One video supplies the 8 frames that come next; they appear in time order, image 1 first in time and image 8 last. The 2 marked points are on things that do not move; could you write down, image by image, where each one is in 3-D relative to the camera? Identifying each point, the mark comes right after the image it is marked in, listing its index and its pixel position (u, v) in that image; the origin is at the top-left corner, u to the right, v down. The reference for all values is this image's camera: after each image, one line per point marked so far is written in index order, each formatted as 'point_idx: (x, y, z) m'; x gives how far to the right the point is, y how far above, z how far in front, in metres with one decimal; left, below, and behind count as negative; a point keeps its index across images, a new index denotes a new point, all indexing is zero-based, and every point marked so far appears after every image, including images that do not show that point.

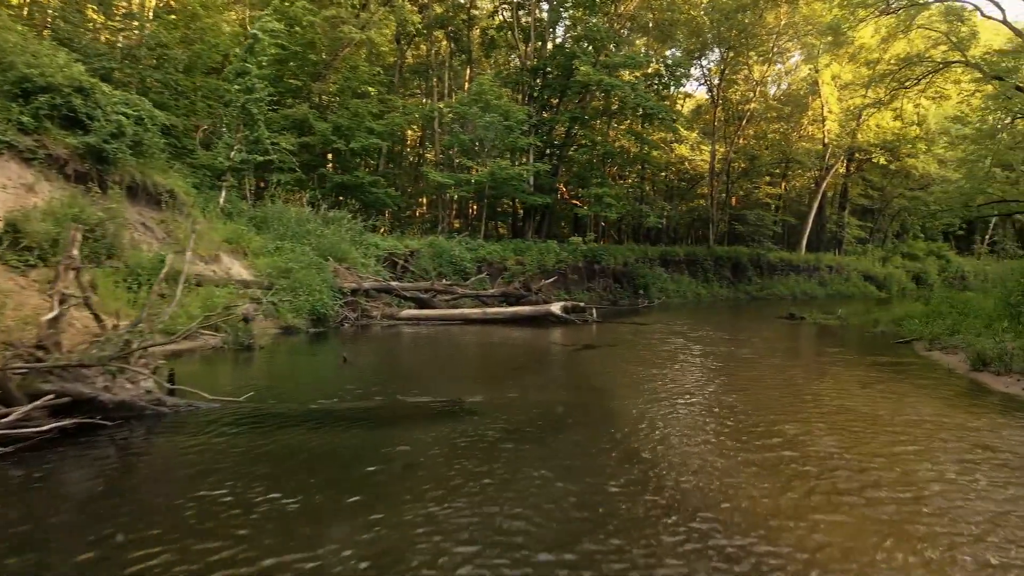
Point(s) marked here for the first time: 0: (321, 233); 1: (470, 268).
0: (-3.7, +1.1, +15.1) m
1: (-1.0, +0.5, +18.5) m
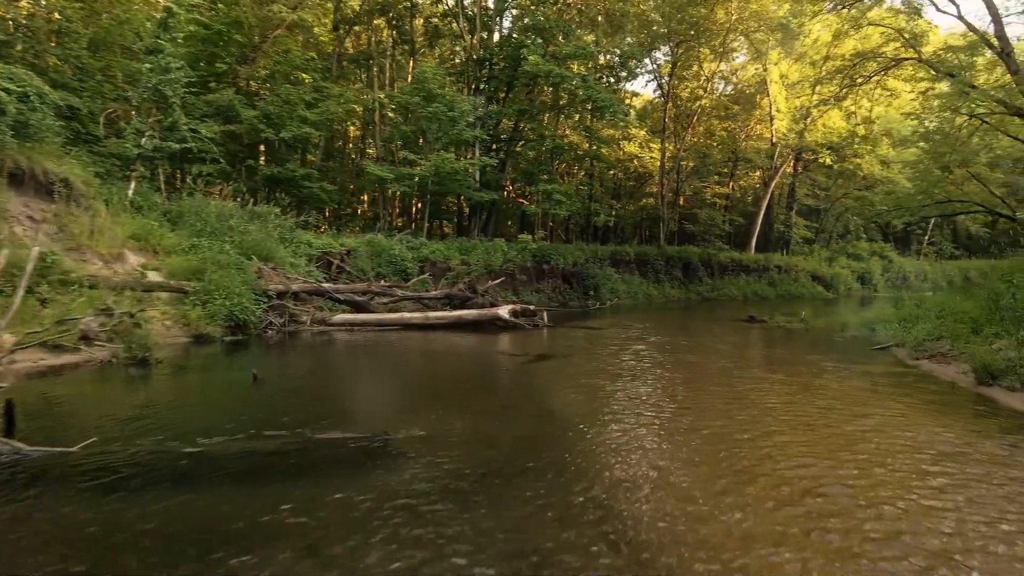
0: (-4.7, +1.0, +13.7) m
1: (-2.2, +0.4, +17.2) m
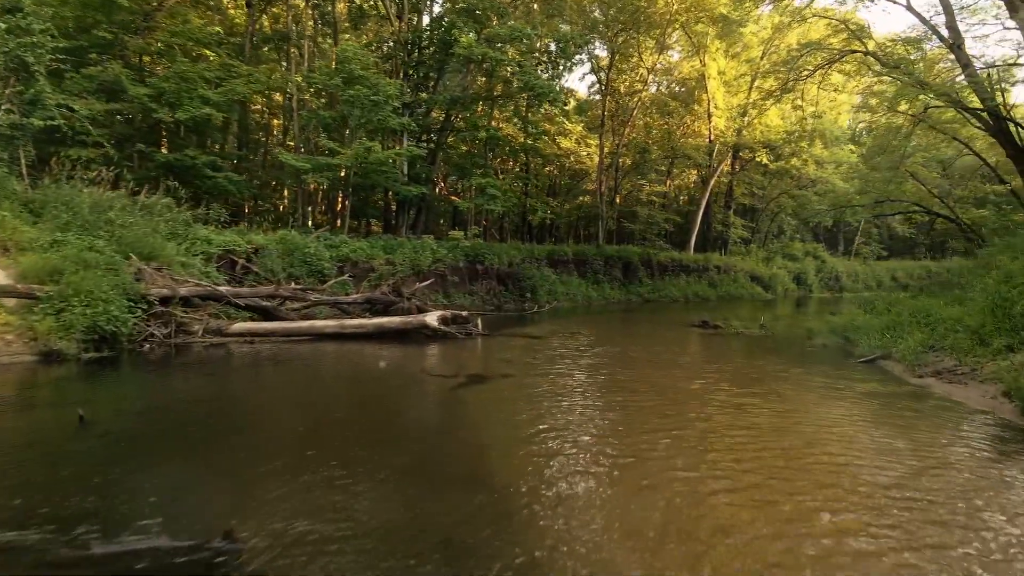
0: (-5.7, +1.0, +11.6) m
1: (-3.6, +0.4, +15.3) m
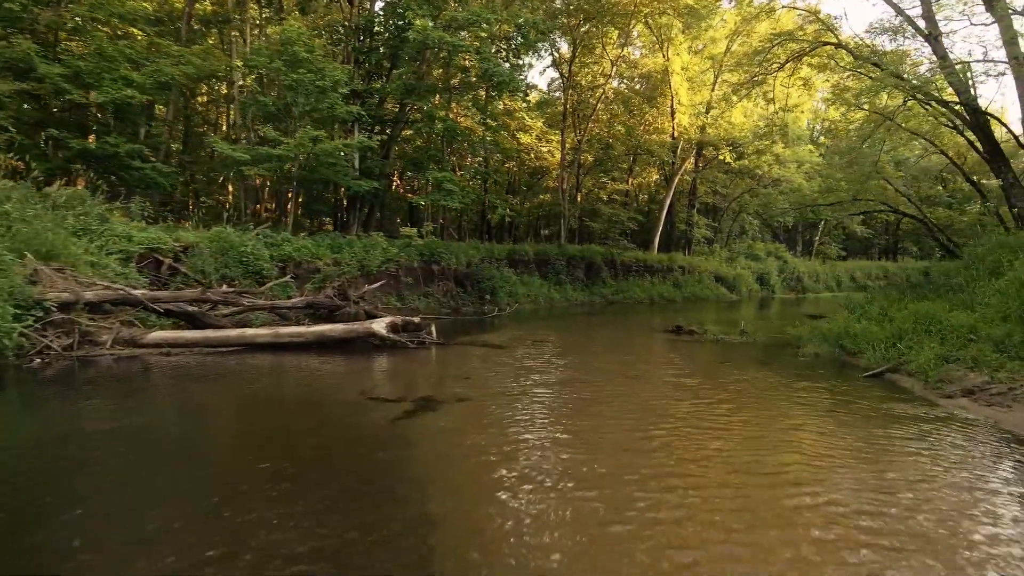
0: (-6.3, +0.9, +10.1) m
1: (-4.3, +0.3, +13.9) m
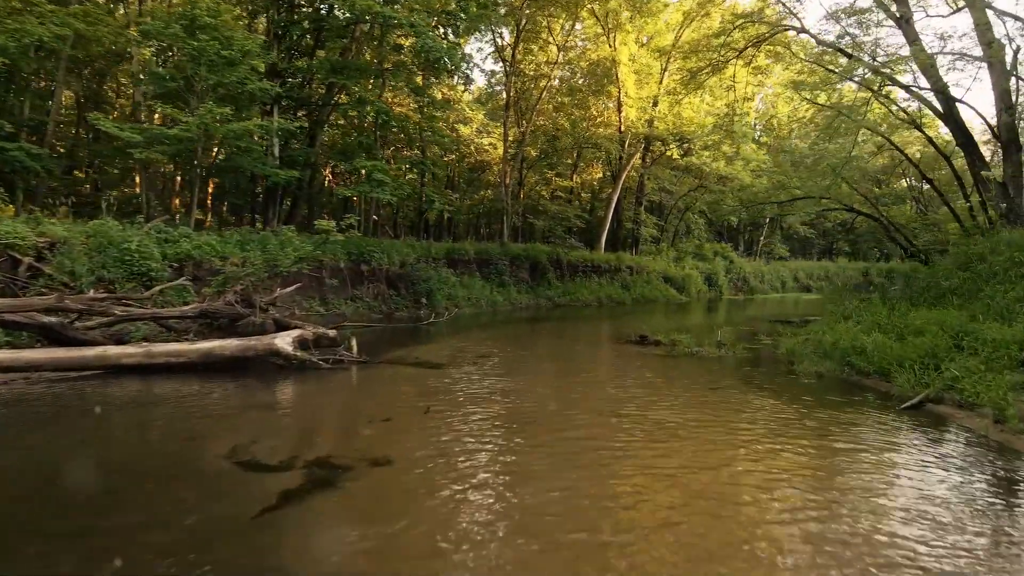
0: (-6.9, +0.9, +7.7) m
1: (-5.3, +0.3, +11.6) m
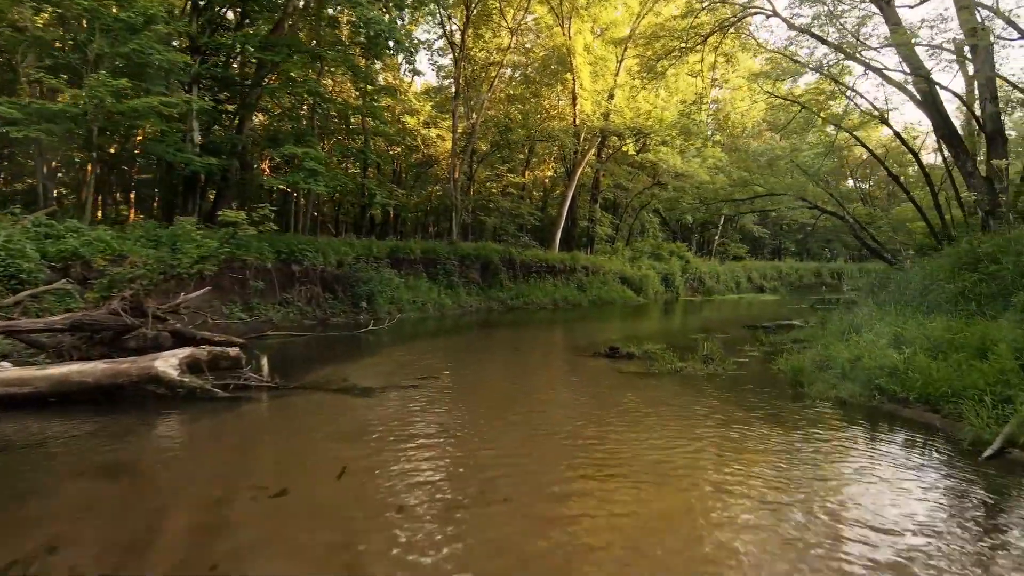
0: (-7.3, +0.8, +5.5) m
1: (-5.9, +0.2, +9.6) m
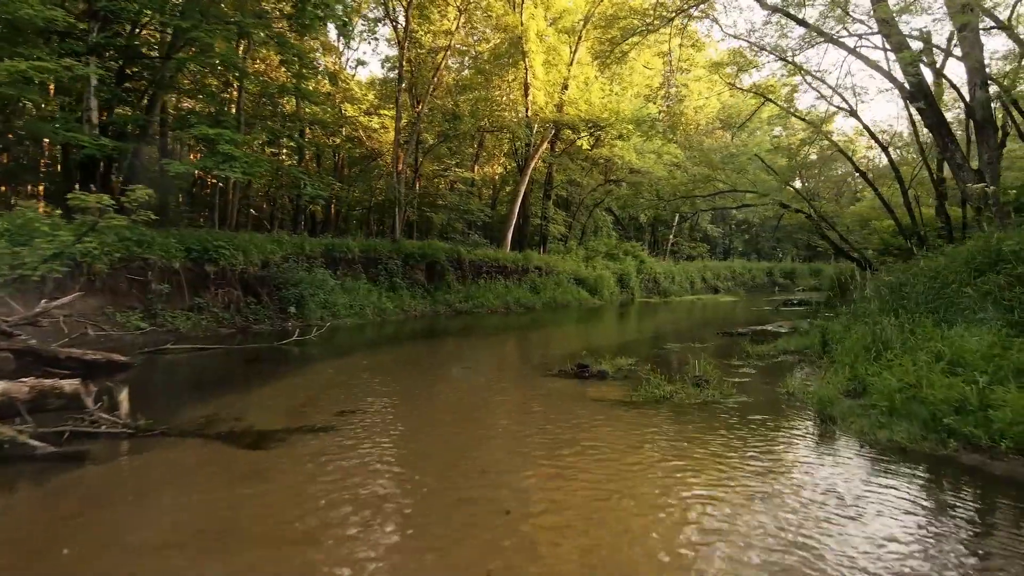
0: (-7.5, +0.7, +3.3) m
1: (-6.4, +0.1, +7.5) m
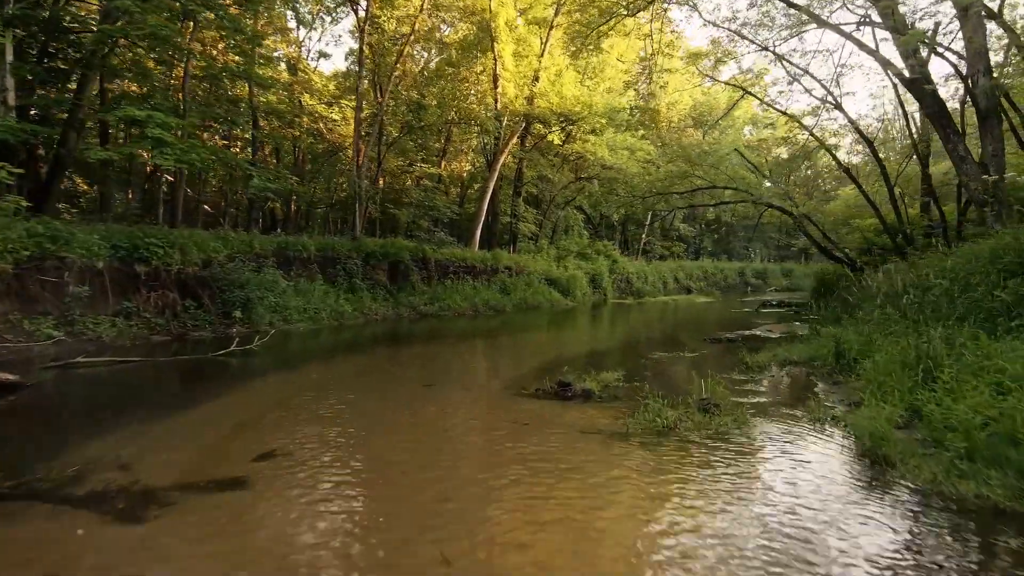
0: (-7.6, +0.7, +1.7) m
1: (-6.6, +0.1, +5.9) m
